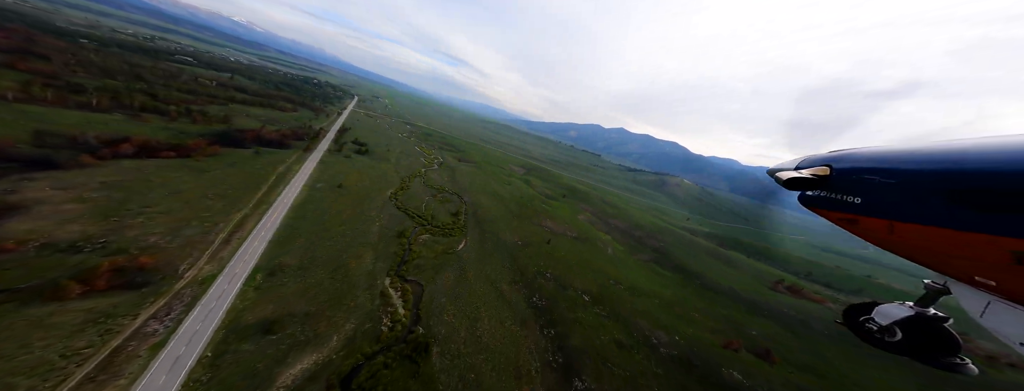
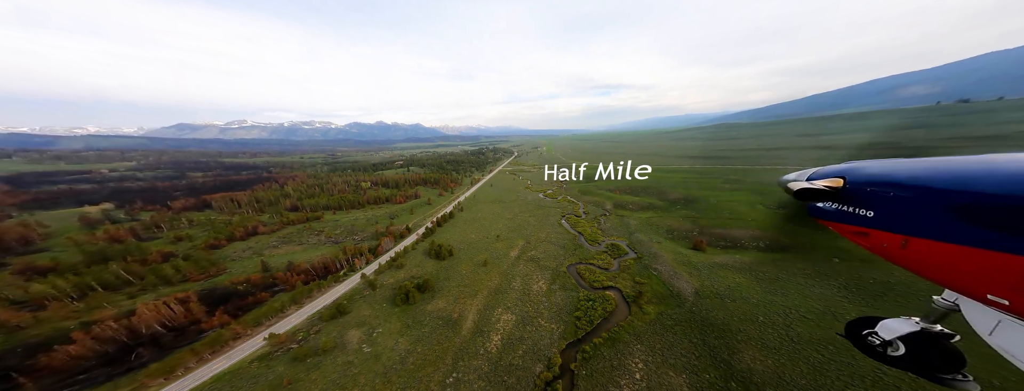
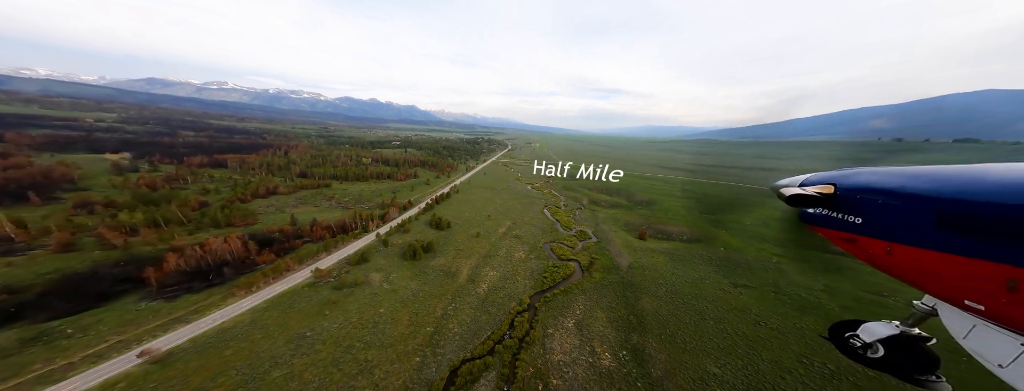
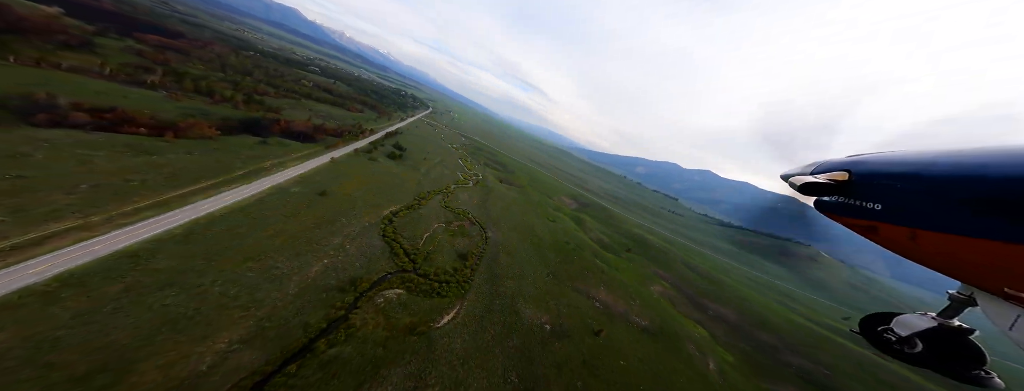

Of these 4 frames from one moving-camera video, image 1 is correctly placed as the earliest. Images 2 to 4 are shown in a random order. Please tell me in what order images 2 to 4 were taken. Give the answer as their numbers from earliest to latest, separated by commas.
4, 3, 2
